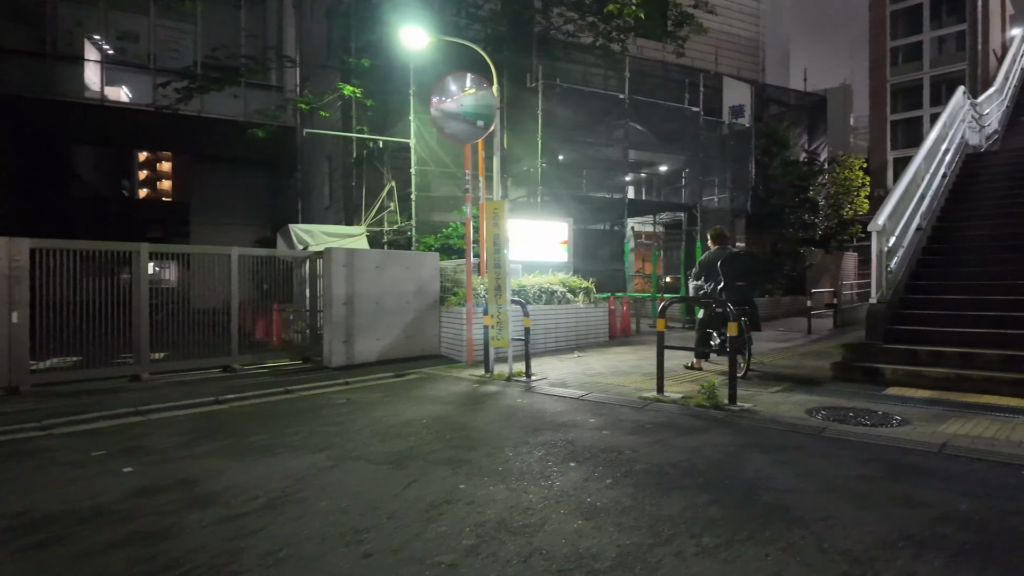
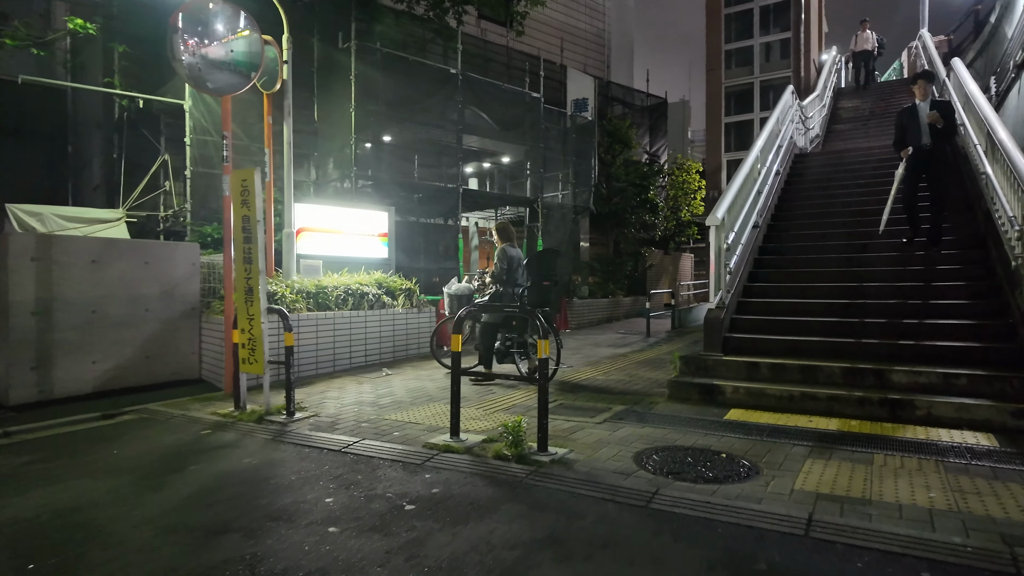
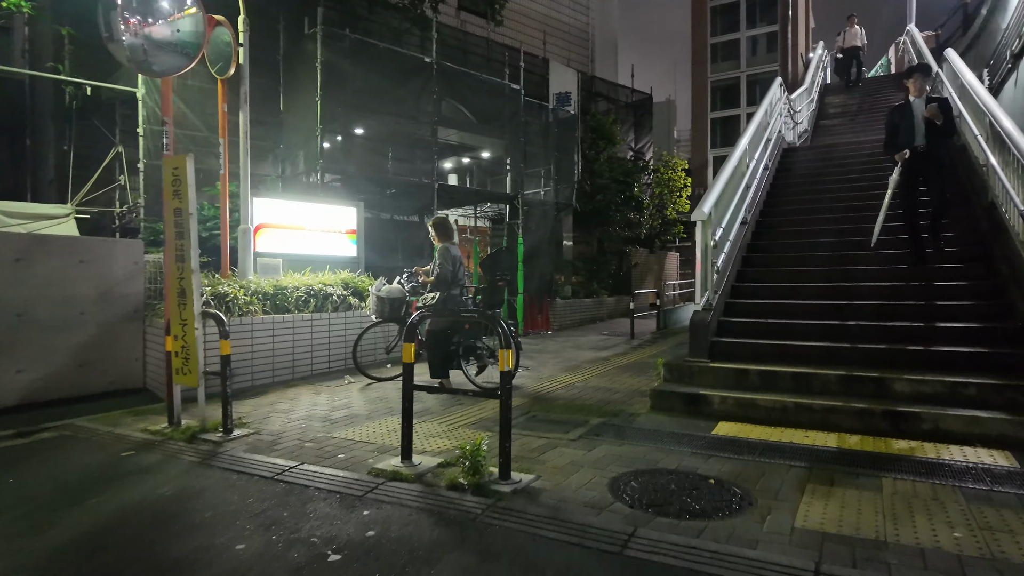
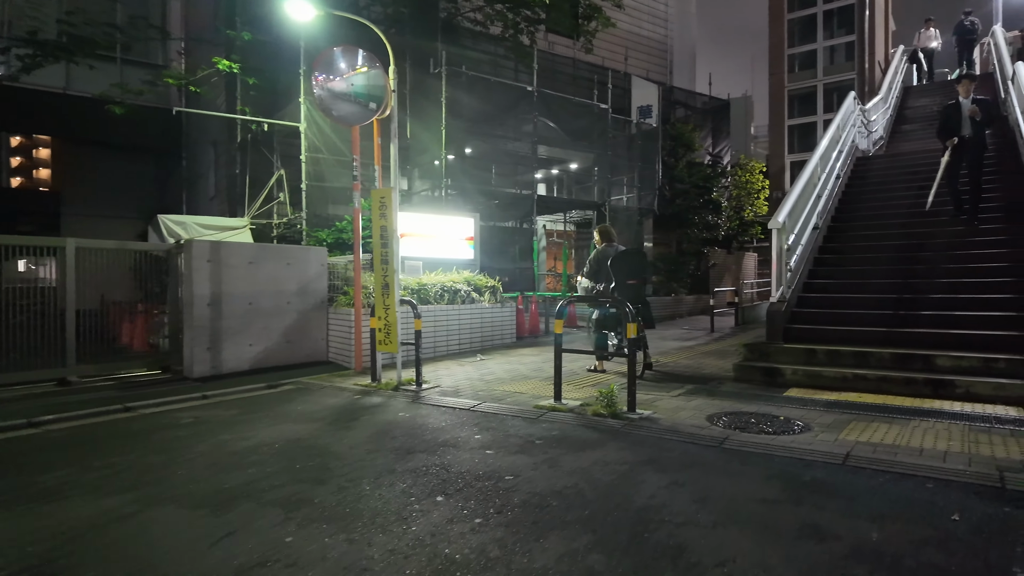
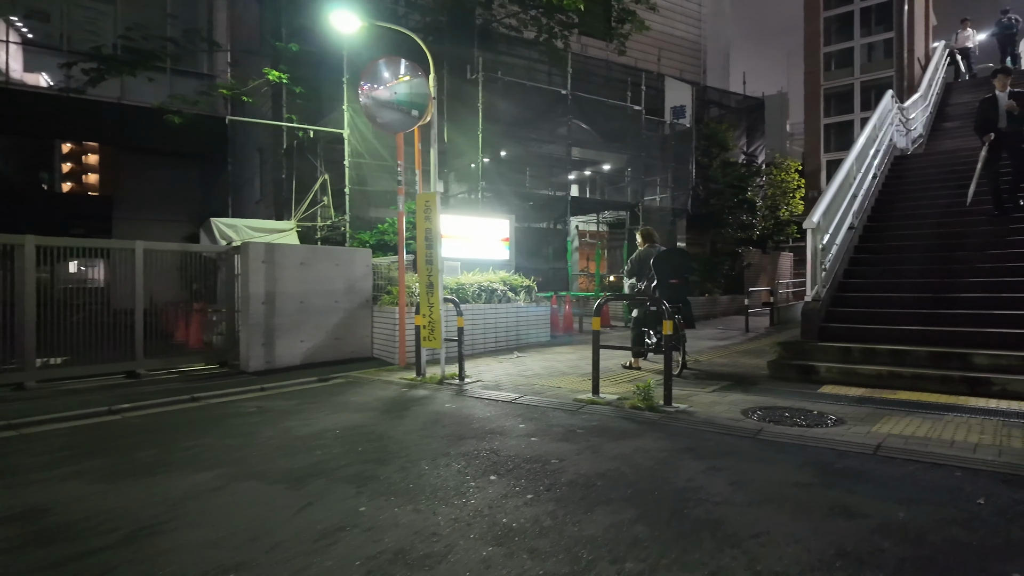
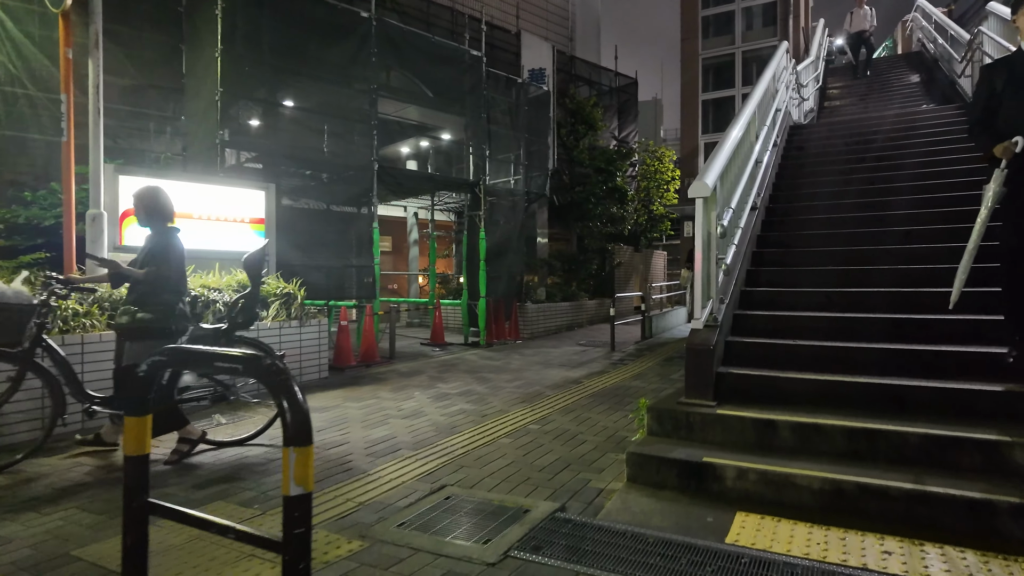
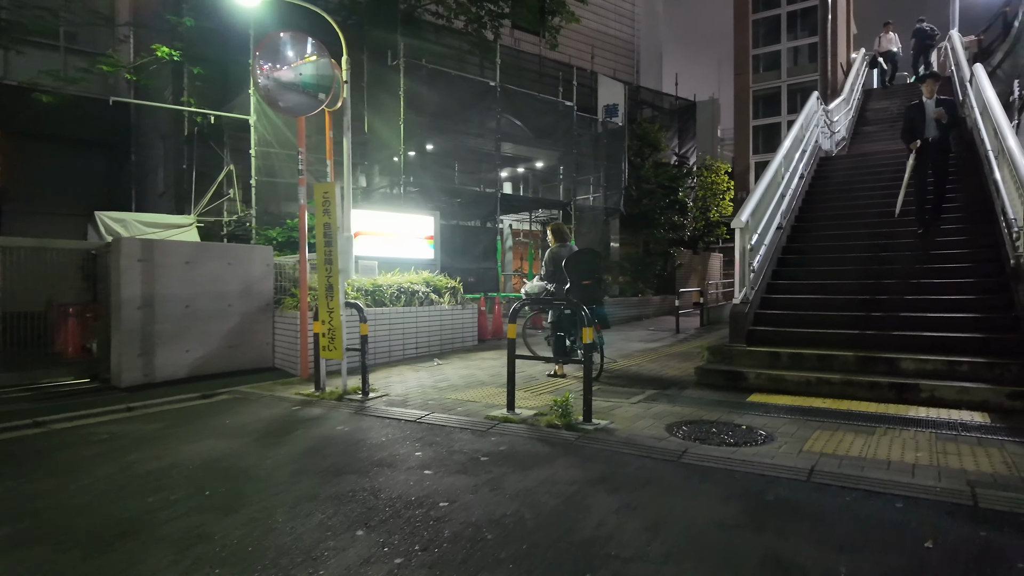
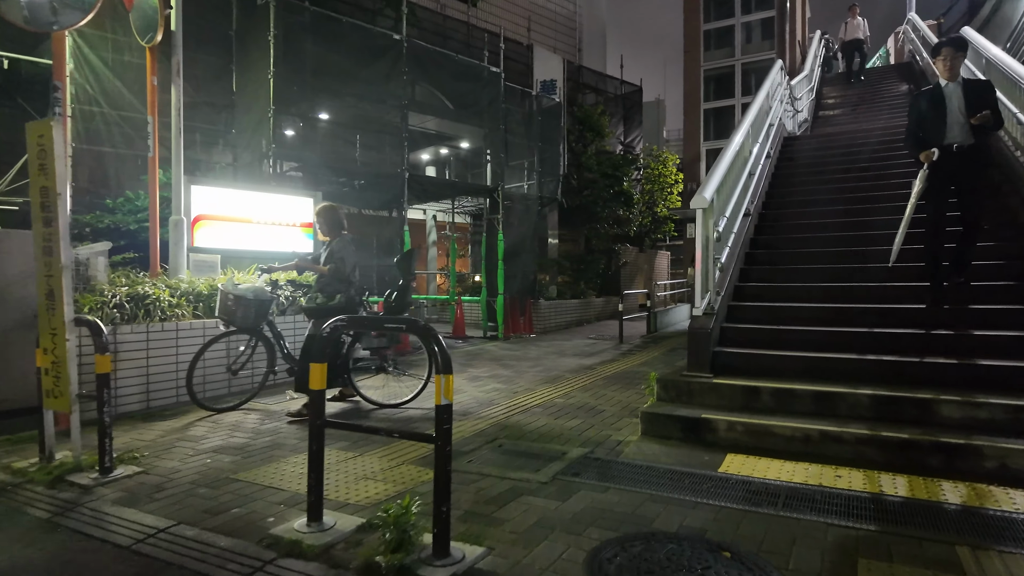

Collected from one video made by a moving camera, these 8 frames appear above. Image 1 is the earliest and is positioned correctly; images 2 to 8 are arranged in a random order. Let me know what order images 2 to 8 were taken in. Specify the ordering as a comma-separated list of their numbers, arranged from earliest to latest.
5, 4, 7, 2, 3, 8, 6
